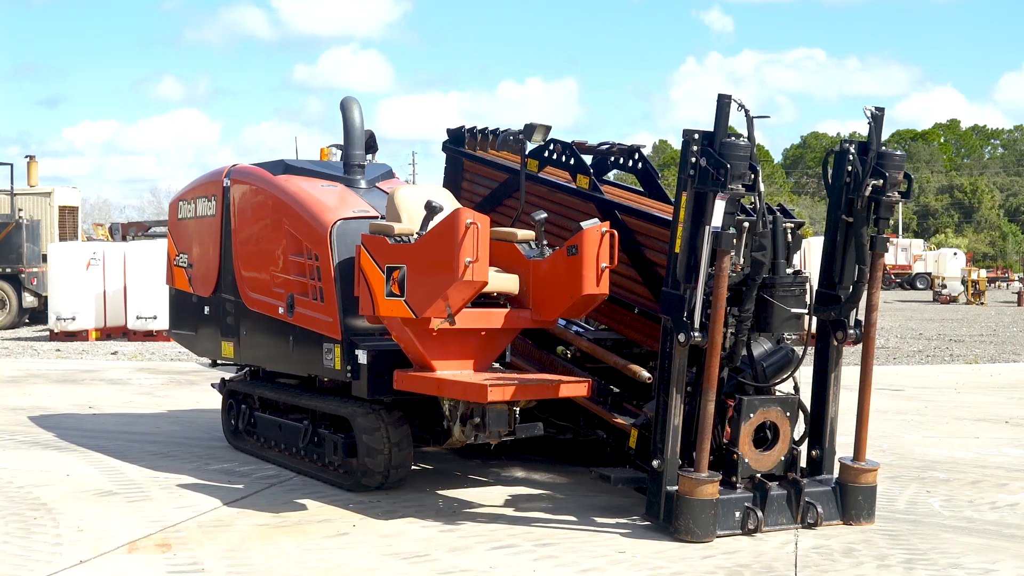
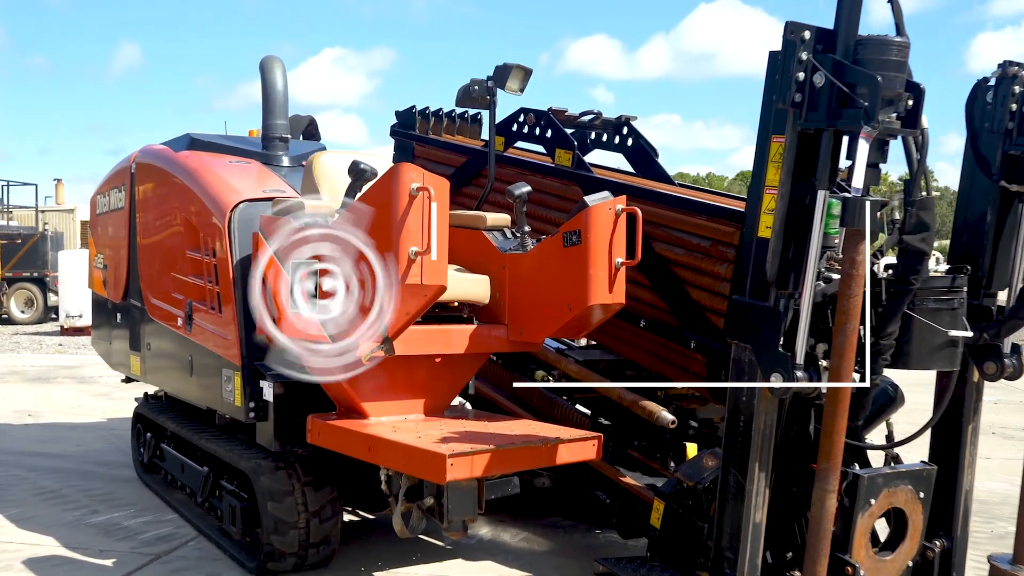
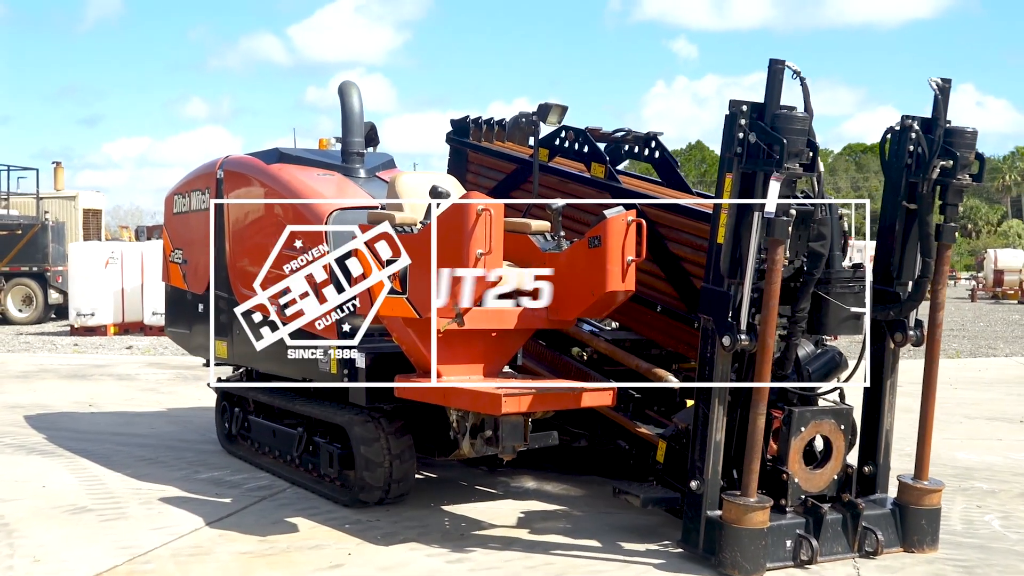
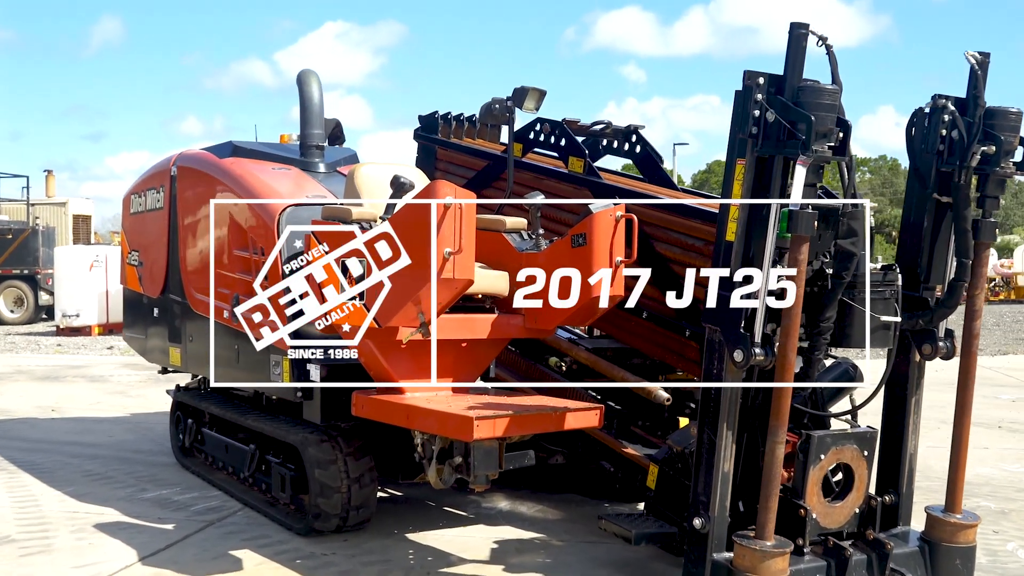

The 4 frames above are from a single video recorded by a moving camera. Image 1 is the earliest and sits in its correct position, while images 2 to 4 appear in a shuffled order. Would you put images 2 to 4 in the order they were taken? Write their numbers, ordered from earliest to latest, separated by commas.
3, 4, 2
